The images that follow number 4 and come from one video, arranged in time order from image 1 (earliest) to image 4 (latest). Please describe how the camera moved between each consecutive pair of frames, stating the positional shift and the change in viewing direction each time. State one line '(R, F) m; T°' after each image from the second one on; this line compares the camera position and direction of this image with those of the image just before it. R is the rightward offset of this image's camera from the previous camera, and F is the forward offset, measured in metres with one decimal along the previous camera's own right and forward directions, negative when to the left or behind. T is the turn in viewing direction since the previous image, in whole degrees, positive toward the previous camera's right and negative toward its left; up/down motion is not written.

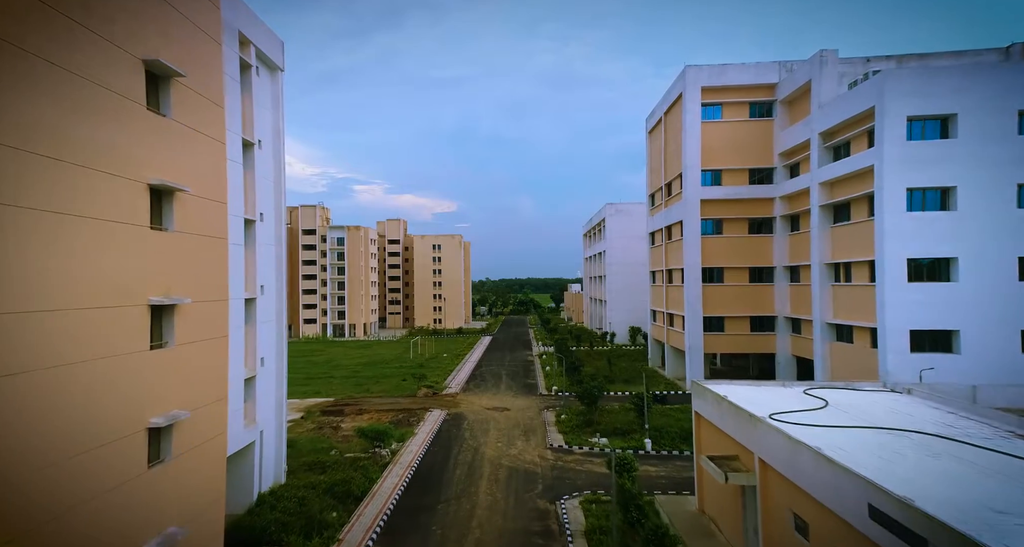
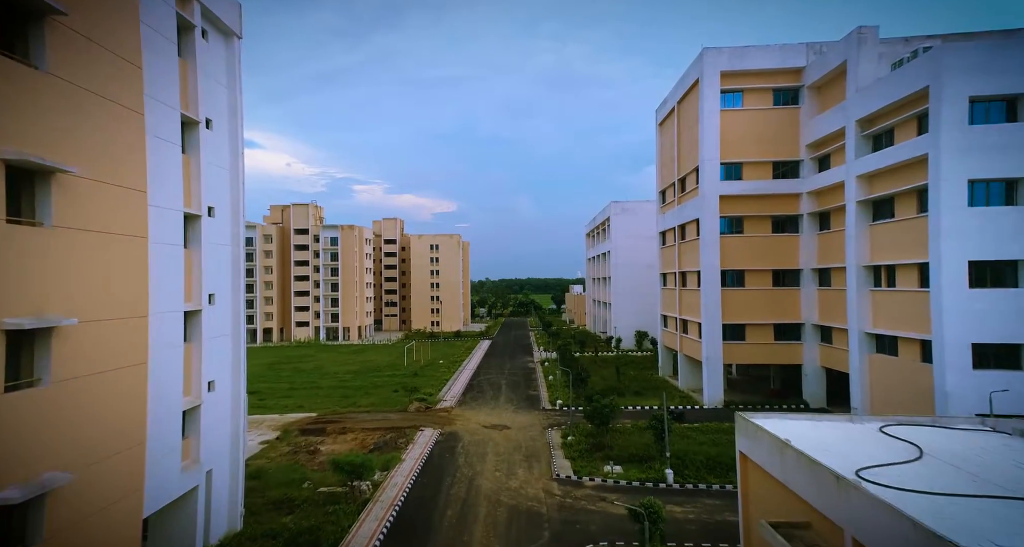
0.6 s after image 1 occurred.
(0.0, +2.0) m; 0°
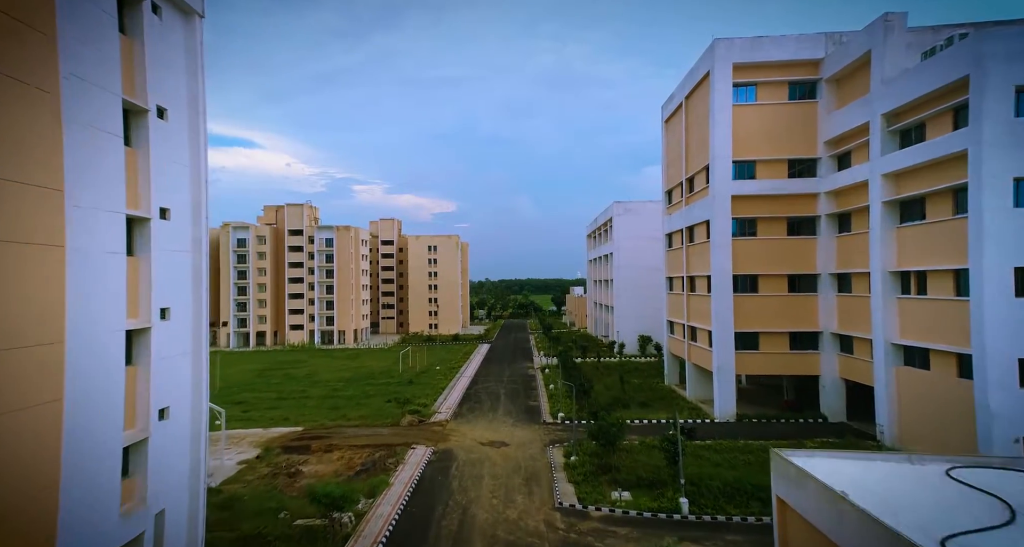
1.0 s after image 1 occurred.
(0.0, +1.3) m; 0°
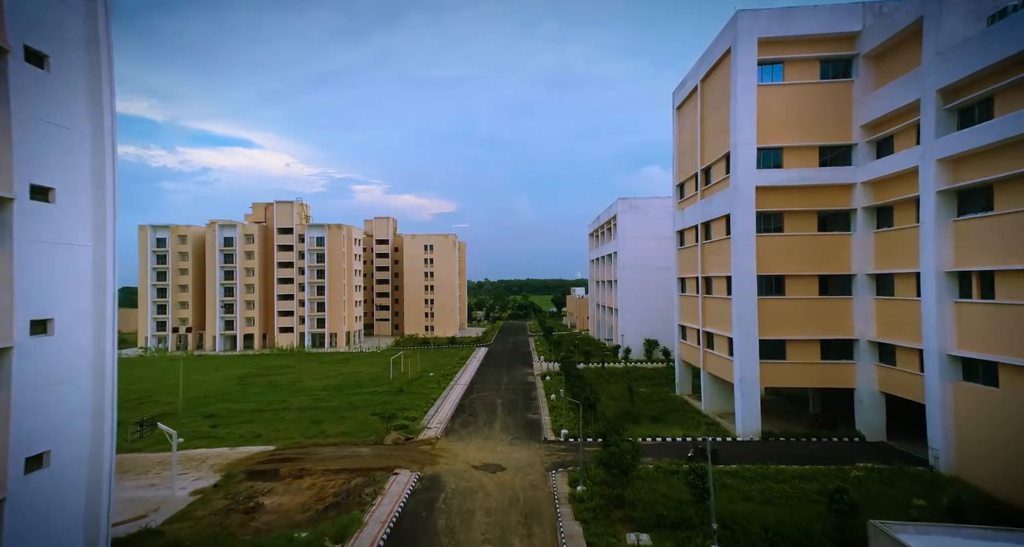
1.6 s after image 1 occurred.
(+0.1, +2.1) m; 0°
